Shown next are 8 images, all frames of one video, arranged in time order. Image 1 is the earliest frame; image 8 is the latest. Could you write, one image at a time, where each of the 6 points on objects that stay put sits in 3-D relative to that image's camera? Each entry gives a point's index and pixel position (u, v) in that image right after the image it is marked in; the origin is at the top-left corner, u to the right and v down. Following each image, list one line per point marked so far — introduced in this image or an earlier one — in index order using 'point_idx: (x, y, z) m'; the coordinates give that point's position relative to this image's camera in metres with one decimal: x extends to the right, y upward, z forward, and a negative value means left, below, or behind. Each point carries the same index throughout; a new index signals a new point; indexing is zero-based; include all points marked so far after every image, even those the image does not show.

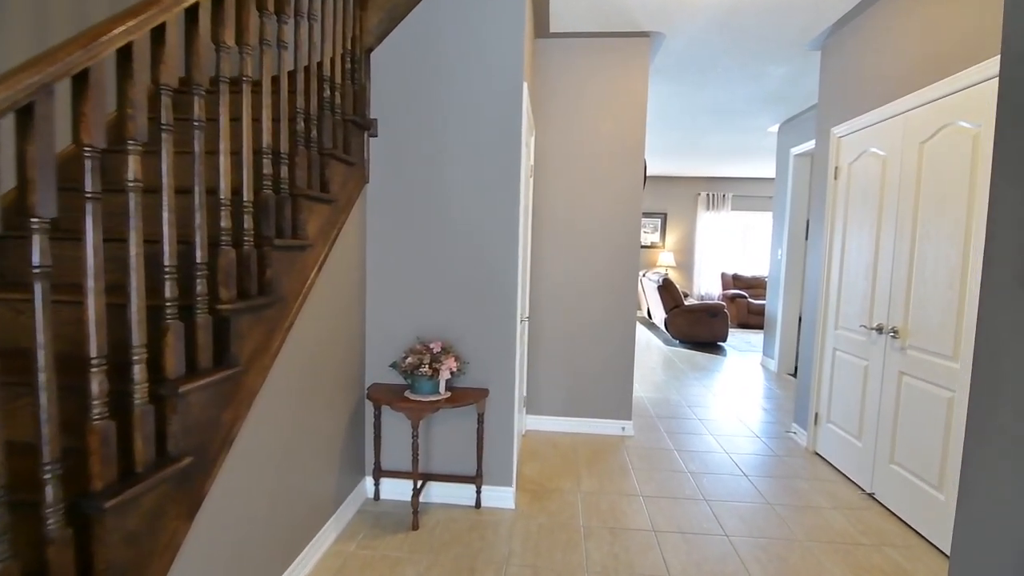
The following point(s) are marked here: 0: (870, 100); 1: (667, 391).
0: (+2.0, +1.1, +2.8) m
1: (+1.4, -0.9, +4.6) m
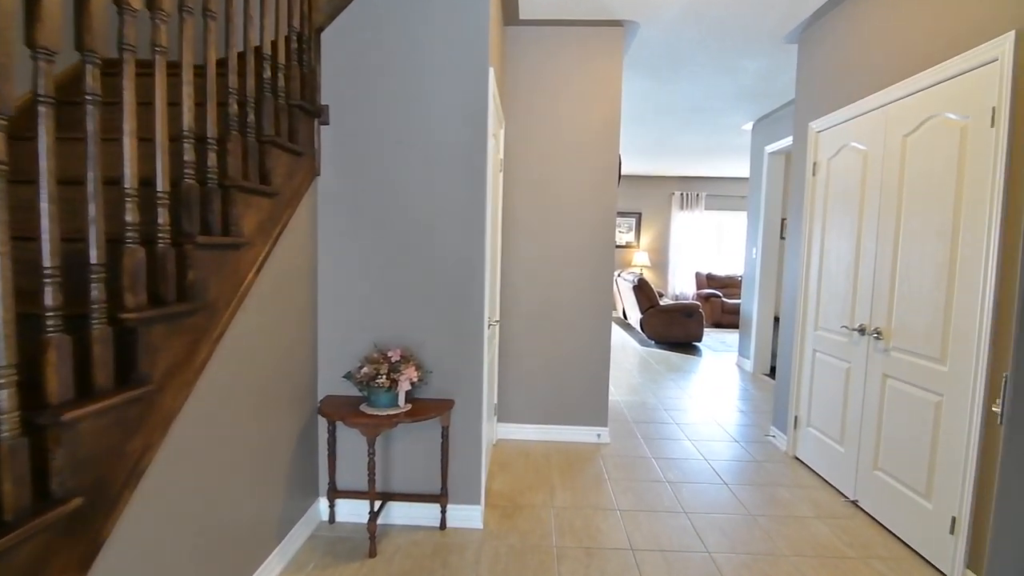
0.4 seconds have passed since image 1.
0: (+1.8, +1.1, +2.7) m
1: (+1.1, -0.9, +4.4) m
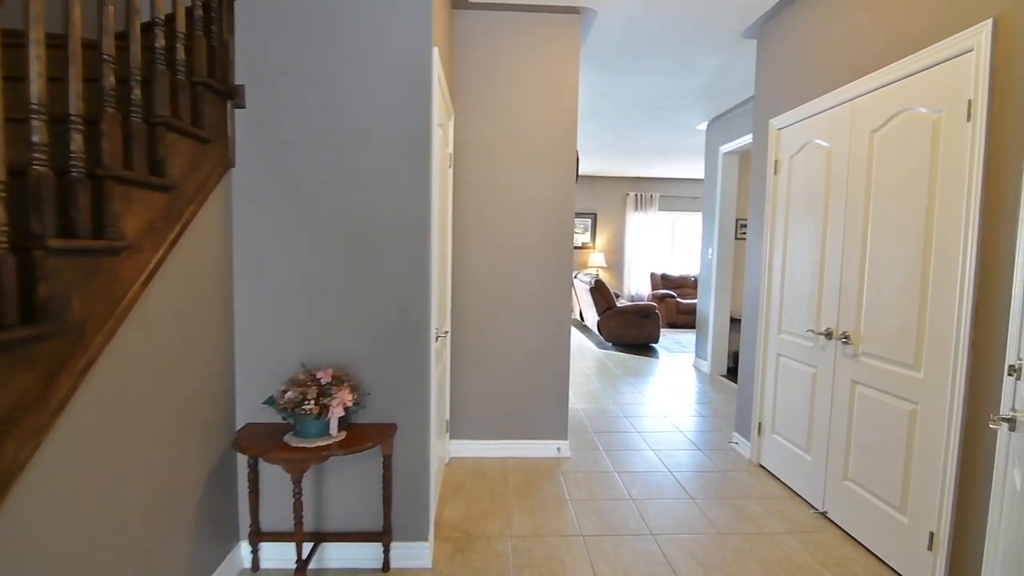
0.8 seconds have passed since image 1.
0: (+1.6, +1.1, +2.7) m
1: (+0.8, -1.0, +4.3) m
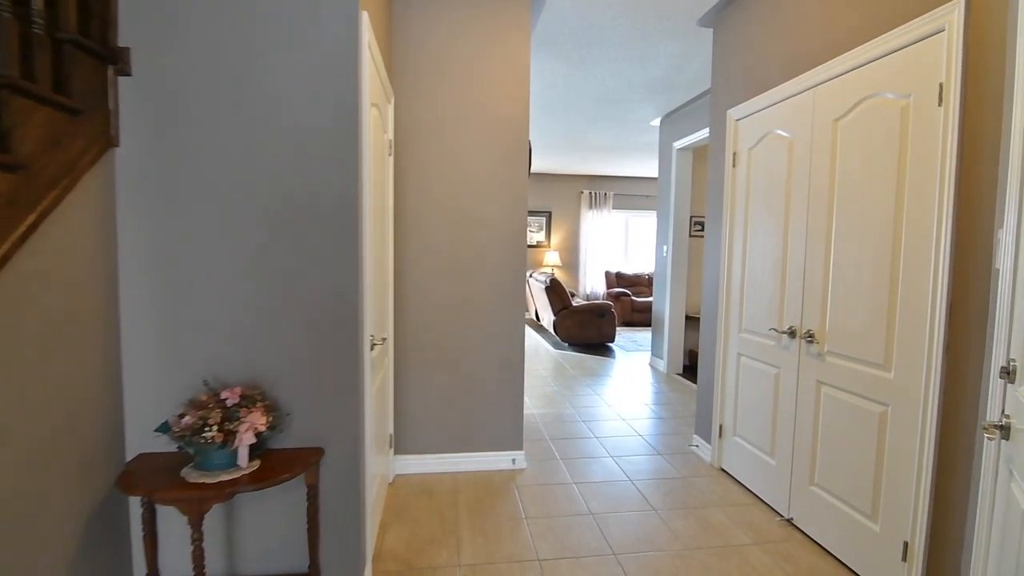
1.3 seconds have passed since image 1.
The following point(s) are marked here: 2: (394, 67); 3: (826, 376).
0: (+1.3, +1.1, +2.6) m
1: (+0.4, -0.9, +4.1) m
2: (-0.6, +1.2, +2.7) m
3: (+1.3, -0.4, +2.1) m
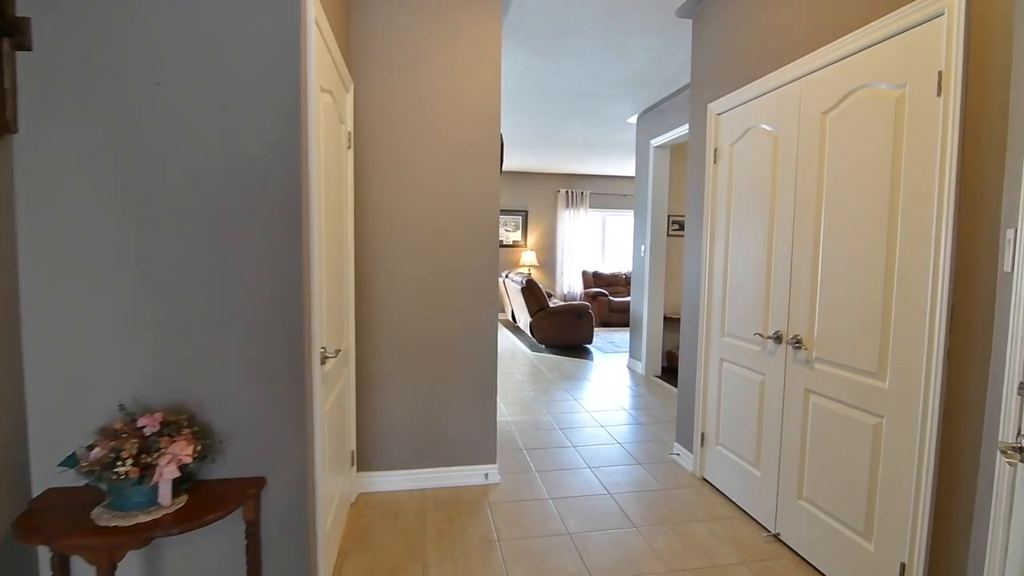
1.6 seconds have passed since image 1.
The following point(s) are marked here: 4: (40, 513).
0: (+1.2, +1.1, +2.4) m
1: (+0.2, -1.0, +3.9) m
2: (-0.8, +1.1, +2.5) m
3: (+1.2, -0.4, +2.0) m
4: (-1.2, -0.6, +1.3) m
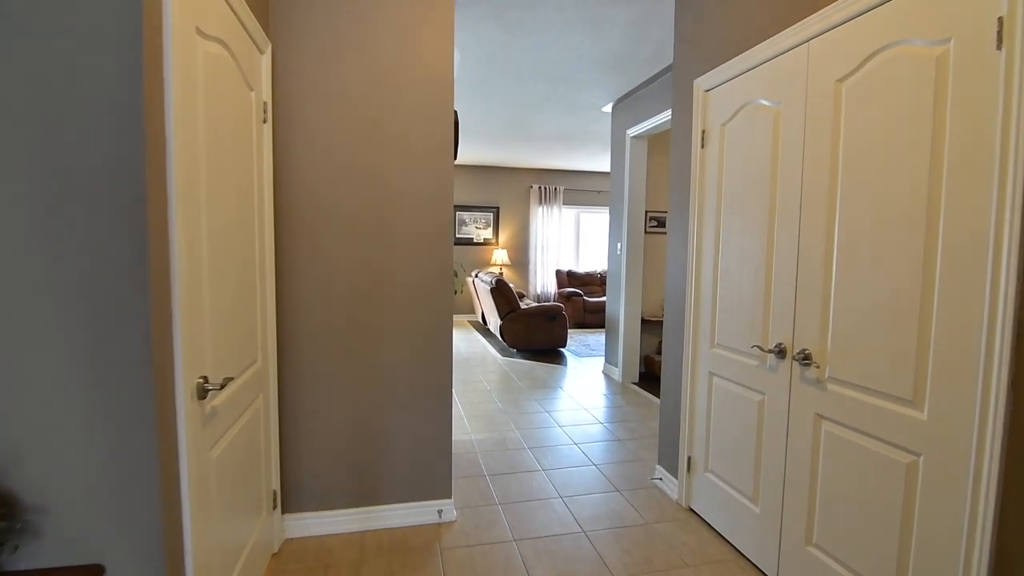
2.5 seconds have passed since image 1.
0: (+1.0, +1.0, +2.1) m
1: (-0.1, -1.0, +3.5) m
2: (-1.0, +1.1, +2.0) m
3: (+1.0, -0.4, +1.7) m
4: (-1.3, -0.6, +0.9) m
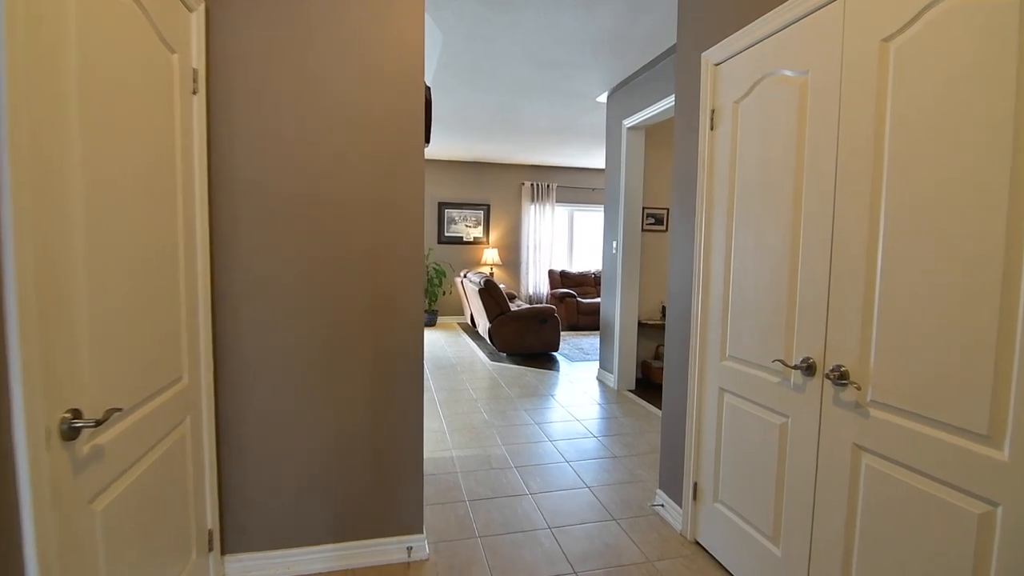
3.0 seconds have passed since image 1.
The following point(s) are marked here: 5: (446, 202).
0: (+0.9, +1.0, +1.8) m
1: (-0.2, -1.0, +3.2) m
2: (-1.0, +1.1, +1.7) m
3: (+1.0, -0.4, +1.4) m
4: (-1.4, -0.6, +0.6) m
5: (-1.0, +1.3, +7.6) m
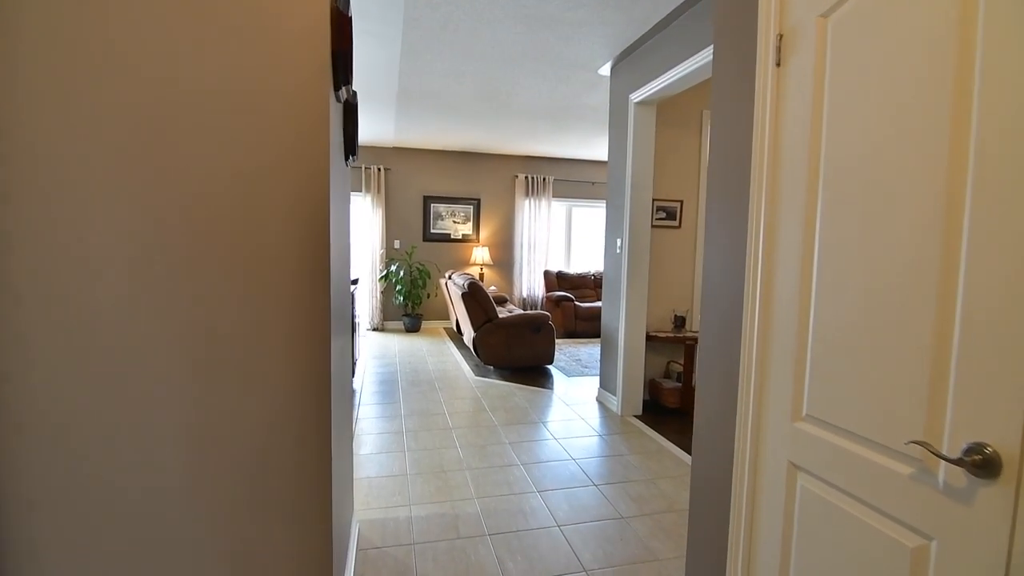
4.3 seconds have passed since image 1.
0: (+0.8, +1.0, +1.1) m
1: (-0.3, -1.0, +2.6) m
2: (-1.1, +1.1, +1.0) m
3: (+0.9, -0.5, +0.7) m
4: (-1.5, -0.7, -0.1) m
5: (-1.1, +1.3, +6.9) m
